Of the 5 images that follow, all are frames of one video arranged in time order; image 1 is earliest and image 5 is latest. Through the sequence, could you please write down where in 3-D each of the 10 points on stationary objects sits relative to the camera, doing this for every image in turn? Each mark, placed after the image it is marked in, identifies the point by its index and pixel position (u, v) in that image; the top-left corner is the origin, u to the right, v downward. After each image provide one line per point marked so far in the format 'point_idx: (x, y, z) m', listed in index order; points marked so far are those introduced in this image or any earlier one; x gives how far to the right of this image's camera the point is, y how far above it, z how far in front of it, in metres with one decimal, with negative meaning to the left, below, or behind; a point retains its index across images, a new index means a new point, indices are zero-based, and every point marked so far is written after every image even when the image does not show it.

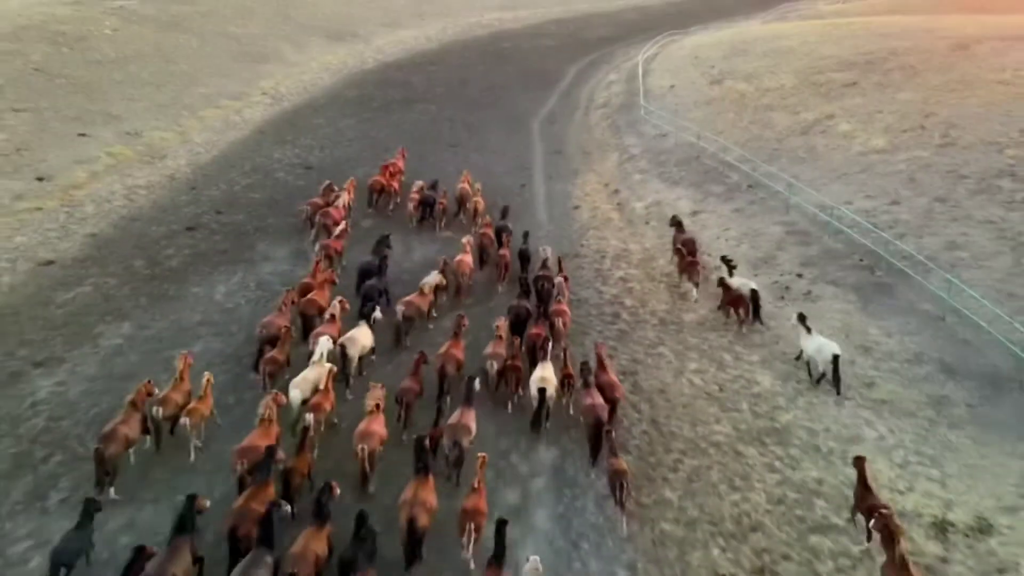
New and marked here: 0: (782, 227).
0: (+8.5, +1.9, +18.5) m
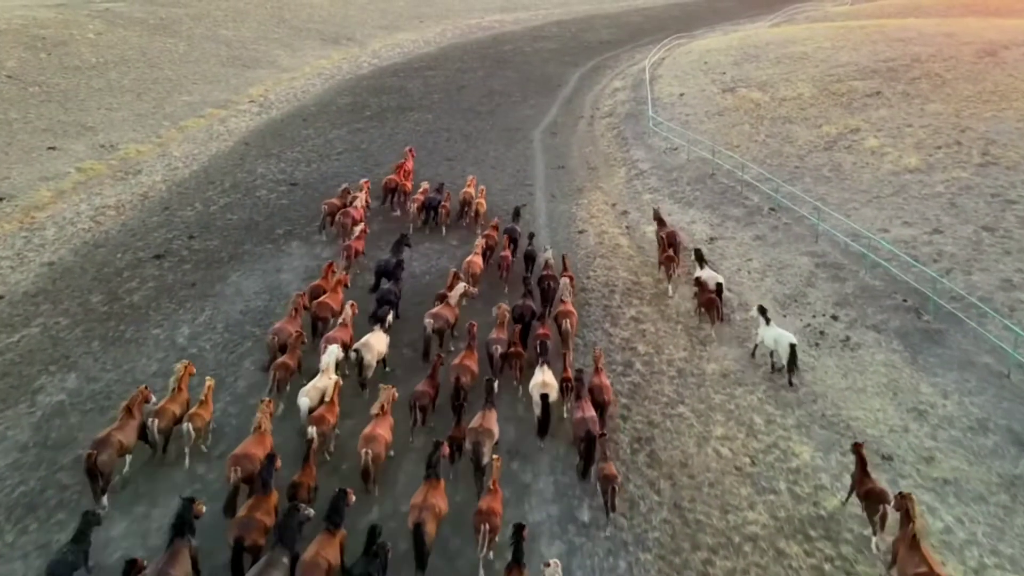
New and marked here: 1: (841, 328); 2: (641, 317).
0: (+8.5, +0.9, +16.7) m
1: (+7.9, -1.0, +14.1) m
2: (+3.4, -0.8, +15.5) m
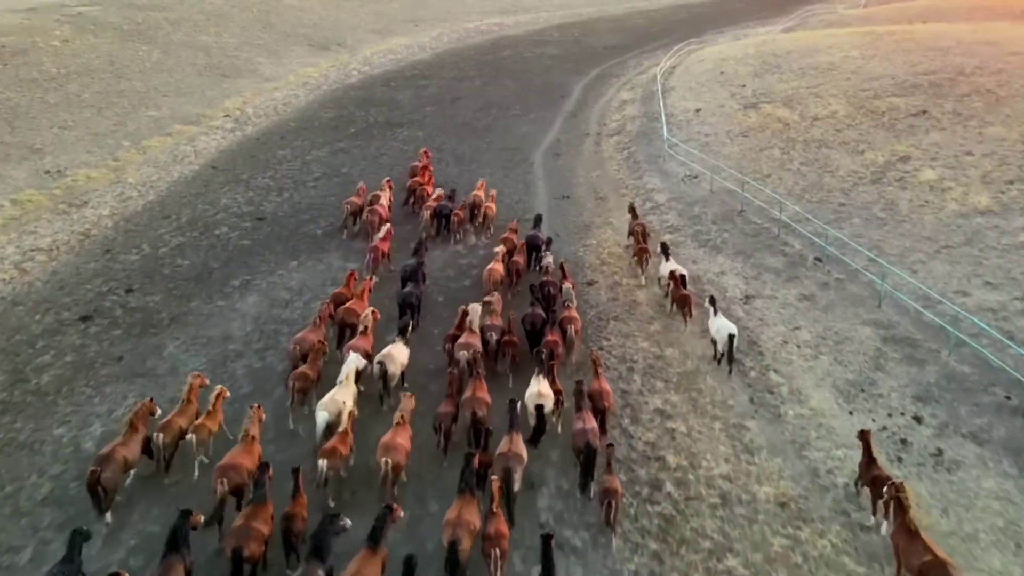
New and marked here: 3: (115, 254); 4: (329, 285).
0: (+8.4, -0.9, +13.6) m
1: (+7.8, -2.8, +11.0) m
2: (+3.3, -2.6, +12.4) m
3: (-12.7, +1.1, +18.8) m
4: (-5.4, +0.1, +17.4) m
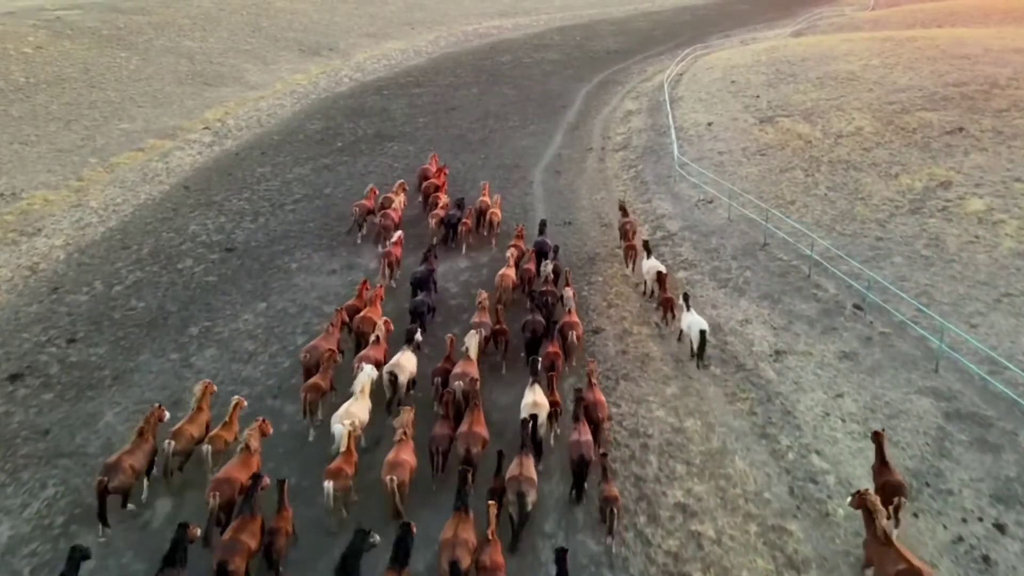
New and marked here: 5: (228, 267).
0: (+8.3, -2.2, +11.5) m
1: (+7.7, -4.0, +8.9) m
2: (+3.2, -3.8, +10.3) m
3: (-12.8, -0.2, +16.7) m
4: (-5.6, -1.2, +15.3) m
5: (-8.8, +0.6, +18.2) m
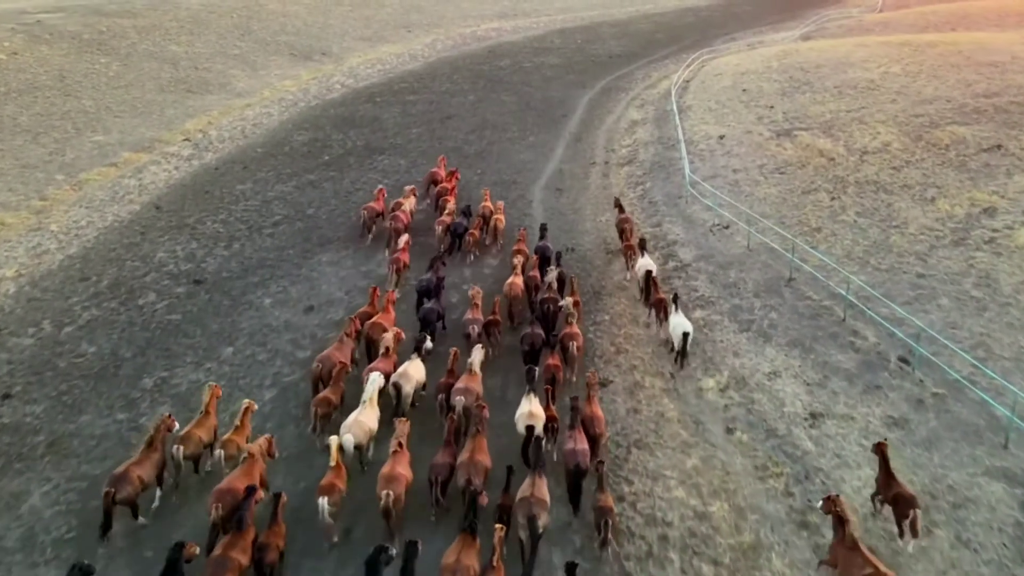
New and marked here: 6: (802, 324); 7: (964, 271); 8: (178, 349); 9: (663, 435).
0: (+8.2, -3.3, +9.7) m
1: (+7.6, -5.1, +7.1) m
2: (+3.1, -4.9, +8.5) m
3: (-12.9, -1.2, +14.9) m
4: (-5.7, -2.2, +13.5) m
5: (-8.9, -0.5, +16.4) m
6: (+7.0, -0.8, +13.9) m
7: (+11.1, +0.4, +14.4) m
8: (-8.3, -1.5, +14.6) m
9: (+3.0, -3.0, +11.8) m
